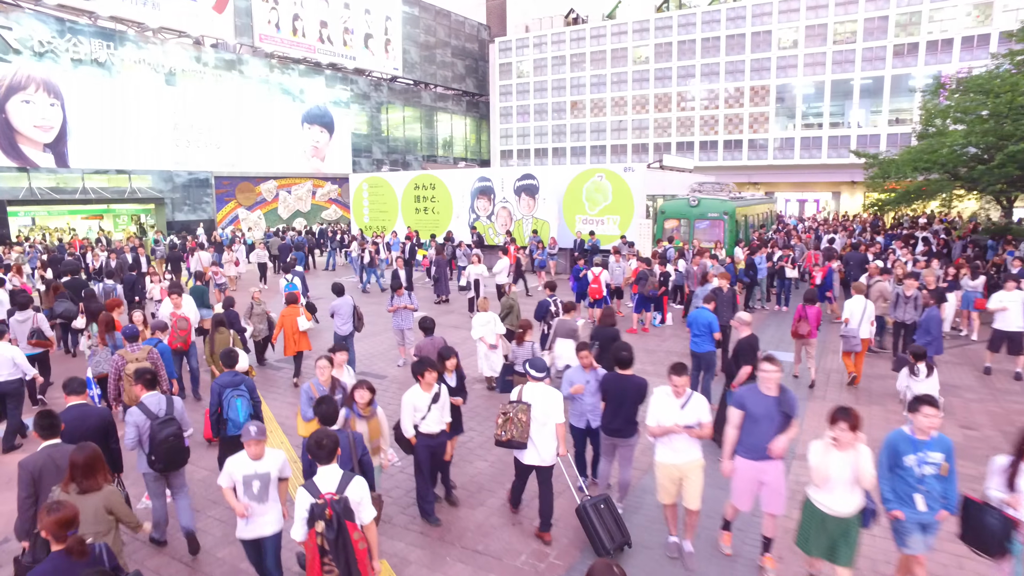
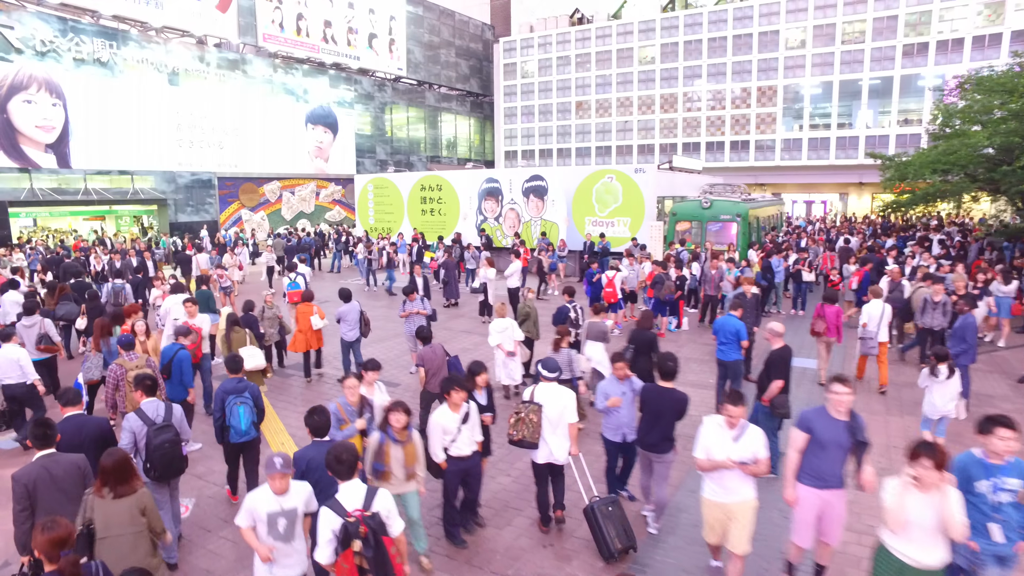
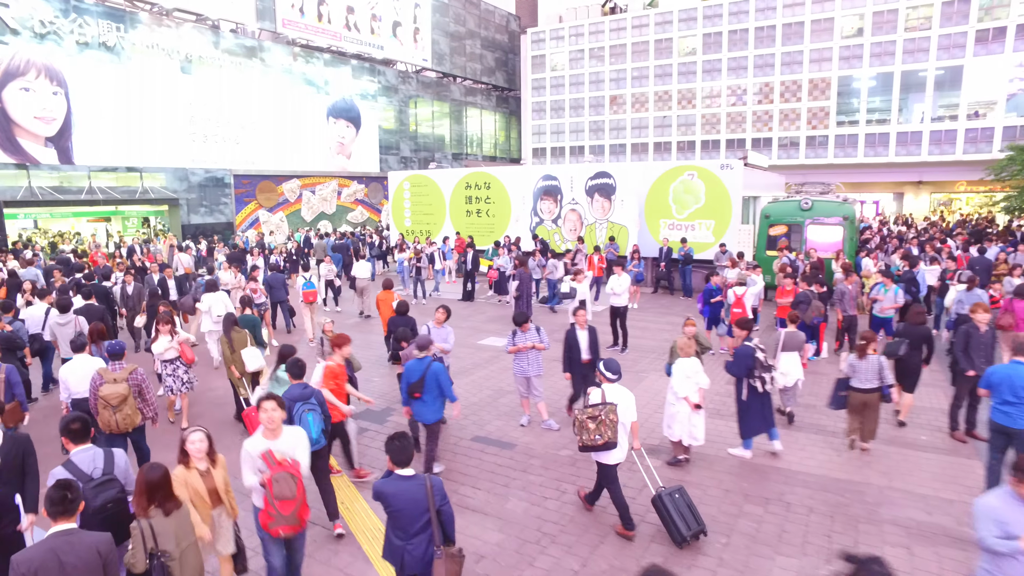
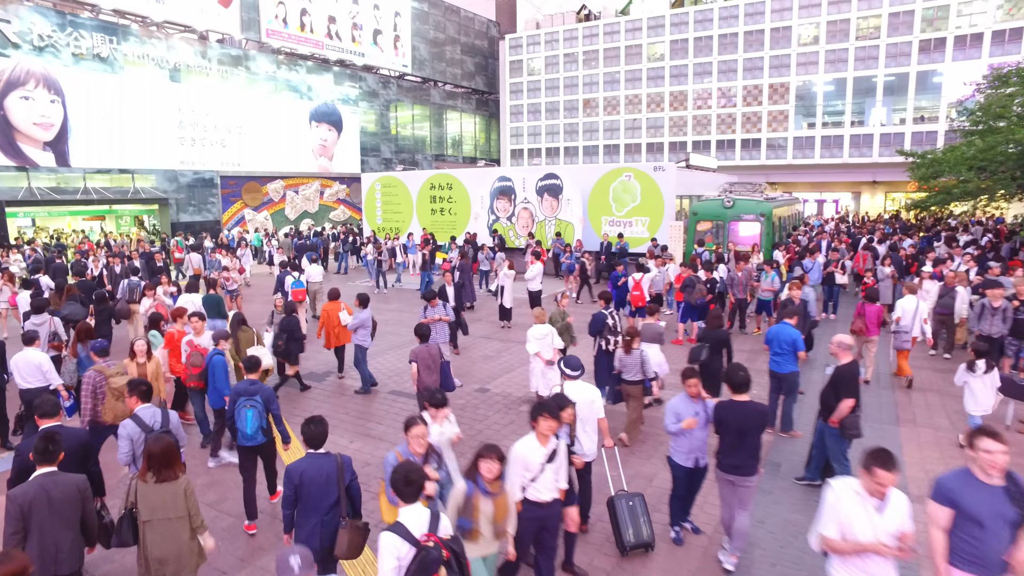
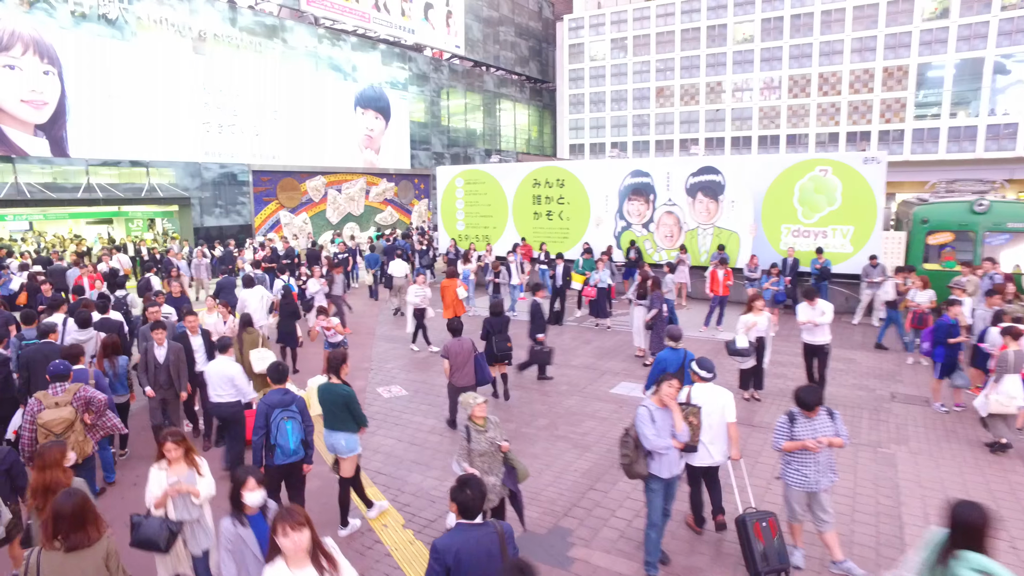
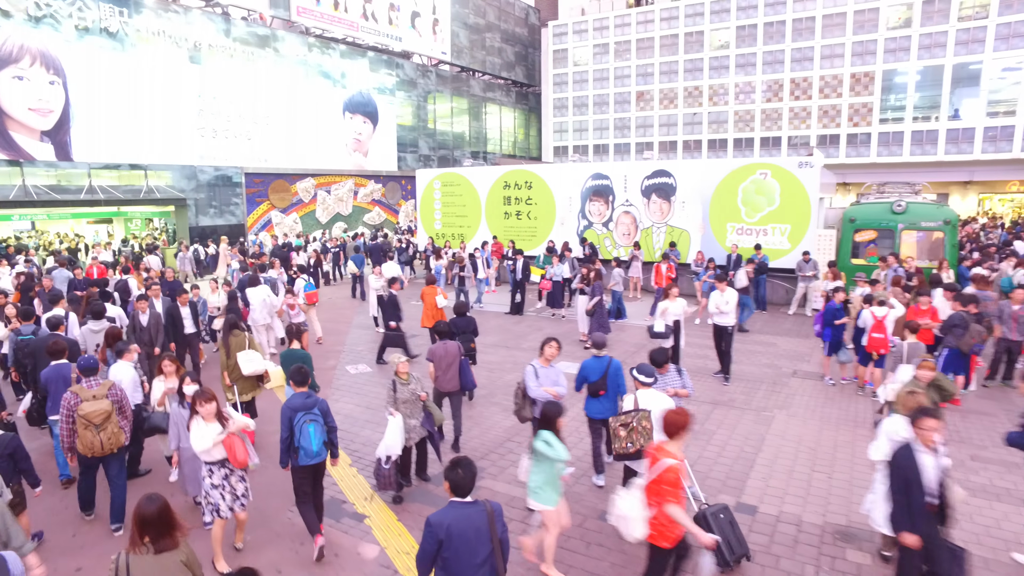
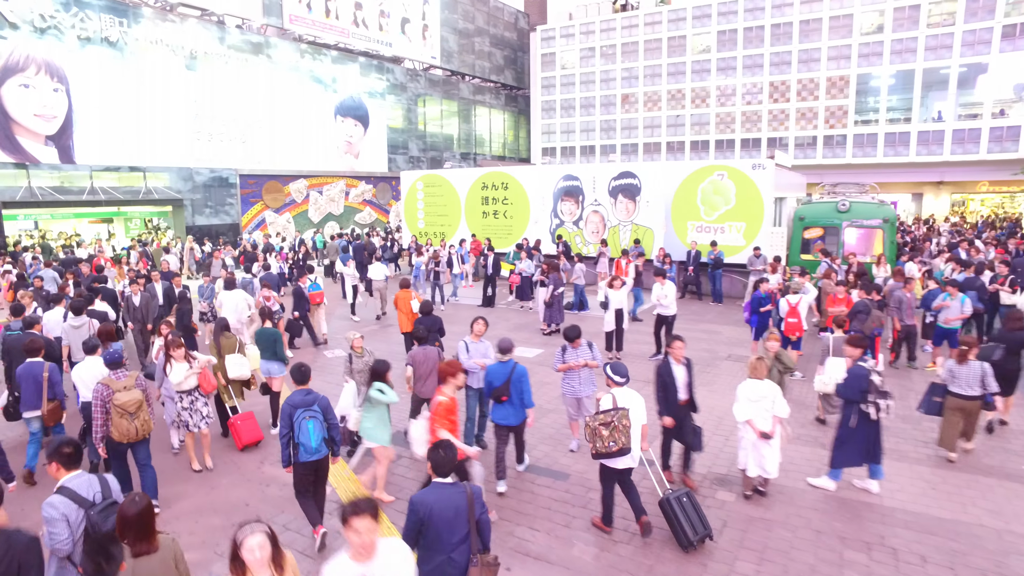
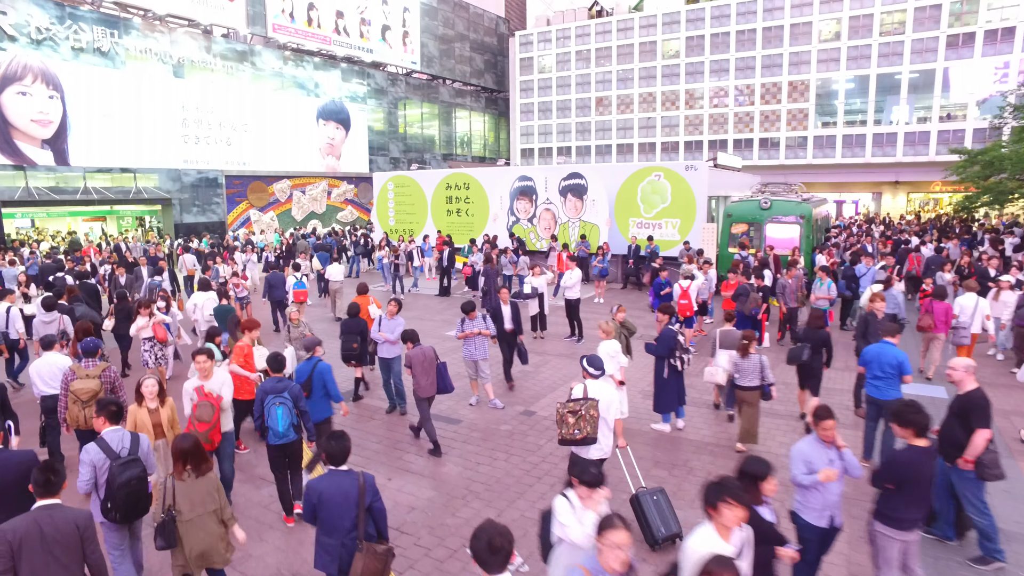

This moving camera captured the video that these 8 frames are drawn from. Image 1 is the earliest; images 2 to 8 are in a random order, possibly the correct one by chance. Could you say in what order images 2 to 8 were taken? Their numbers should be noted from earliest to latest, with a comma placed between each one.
2, 4, 8, 3, 7, 6, 5
